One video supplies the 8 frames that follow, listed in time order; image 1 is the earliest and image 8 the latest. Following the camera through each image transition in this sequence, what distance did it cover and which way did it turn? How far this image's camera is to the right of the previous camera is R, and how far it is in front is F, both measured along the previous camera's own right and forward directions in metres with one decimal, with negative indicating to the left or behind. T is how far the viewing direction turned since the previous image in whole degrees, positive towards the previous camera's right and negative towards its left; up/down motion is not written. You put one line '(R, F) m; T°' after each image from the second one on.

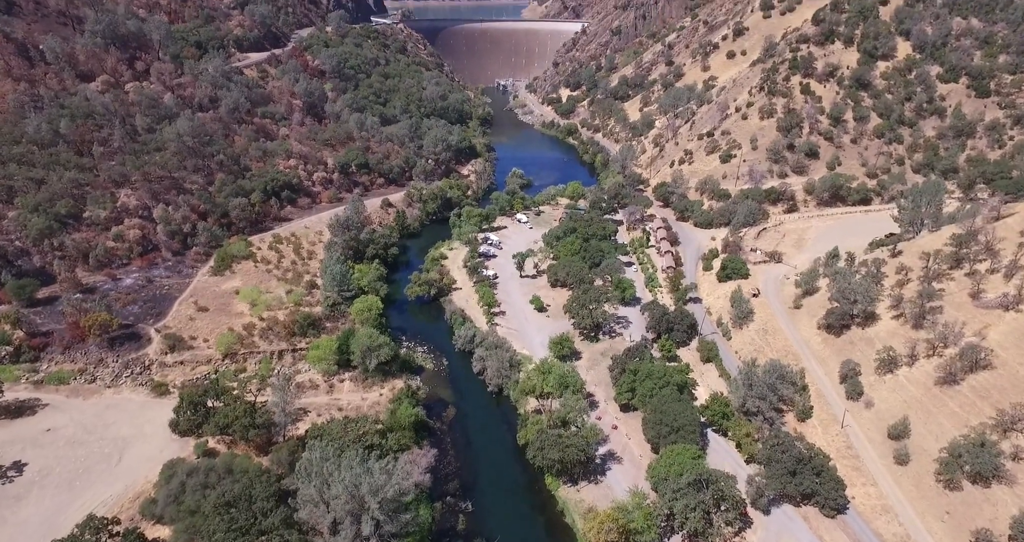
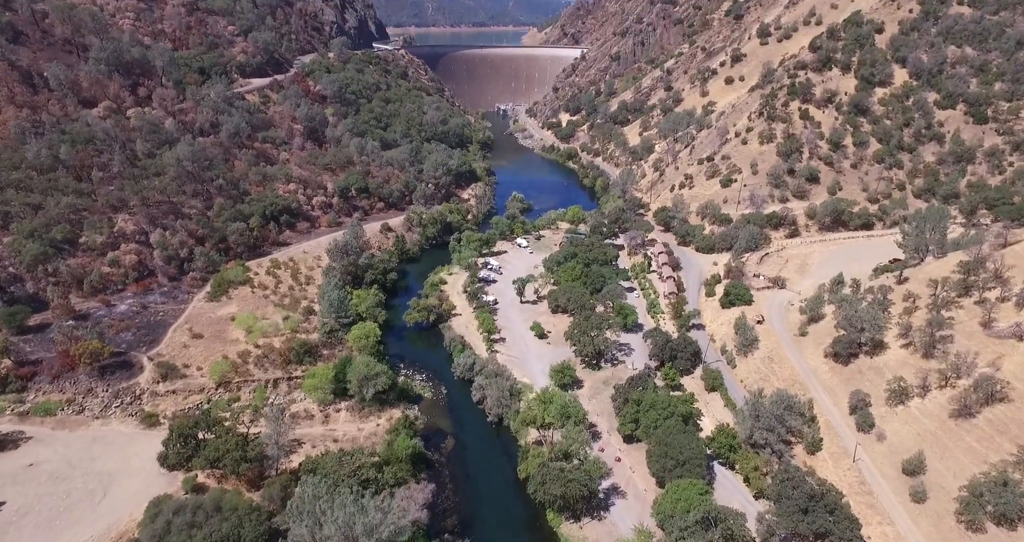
(0.0, +0.6) m; 0°
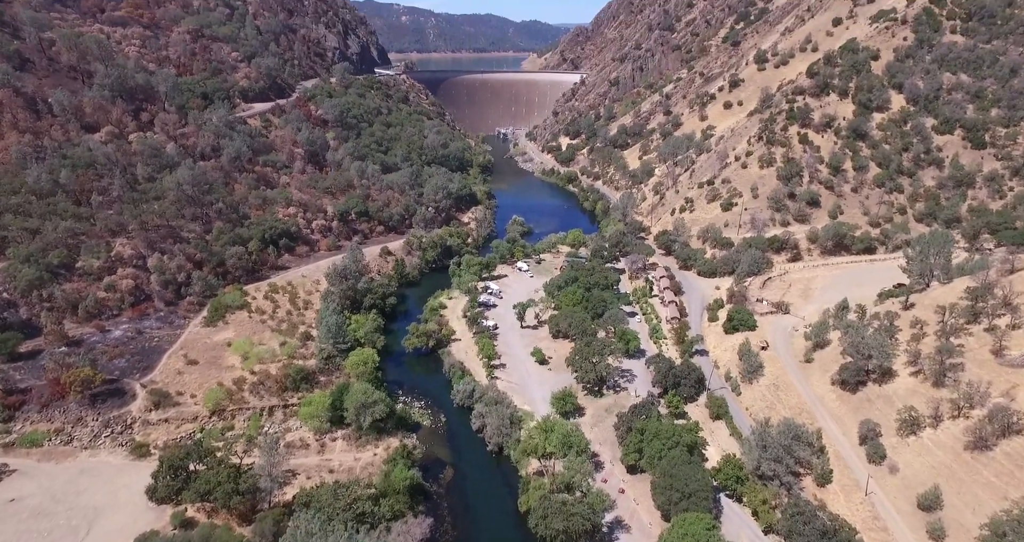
(0.0, +0.5) m; 0°
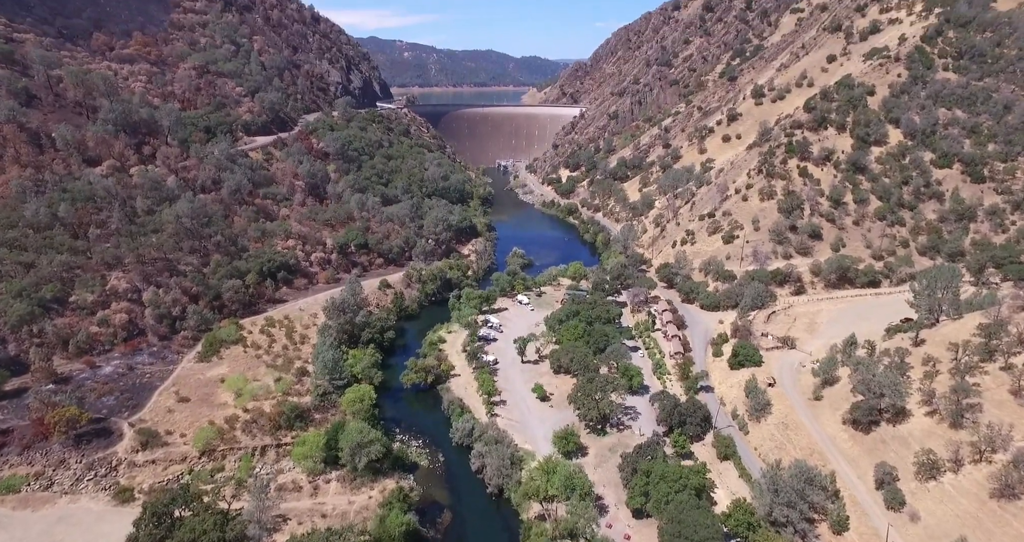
(0.0, +0.7) m; 0°
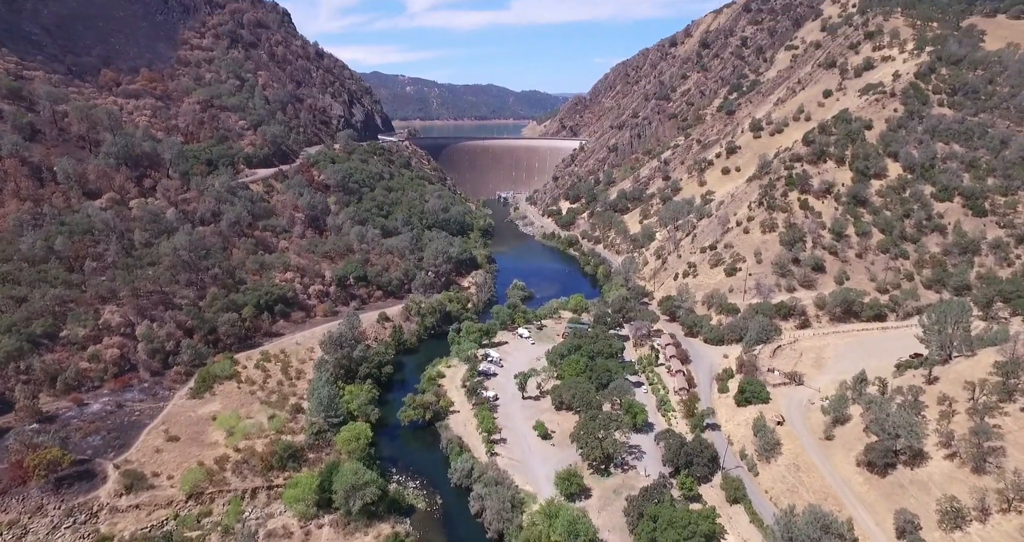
(0.0, +0.8) m; 0°
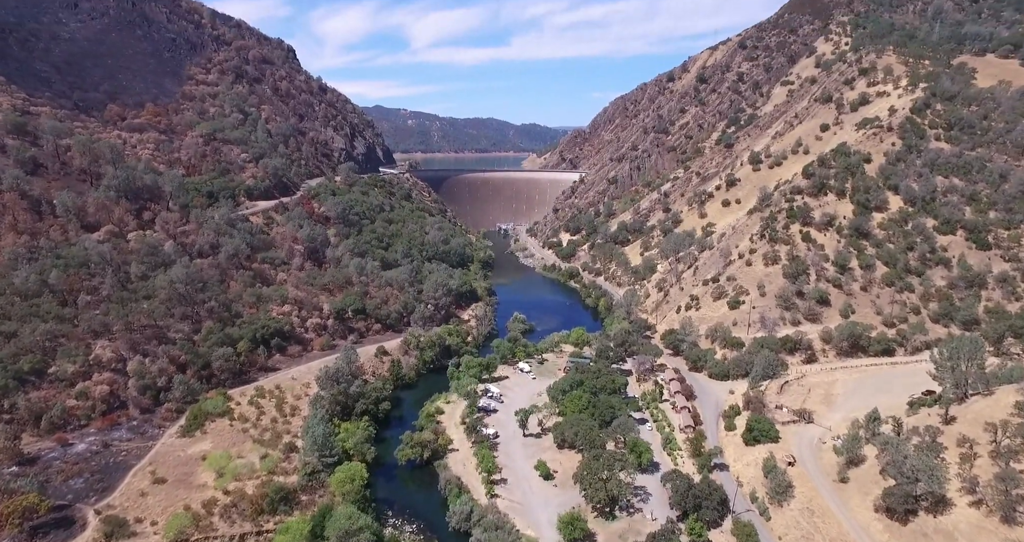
(0.0, +0.8) m; 0°
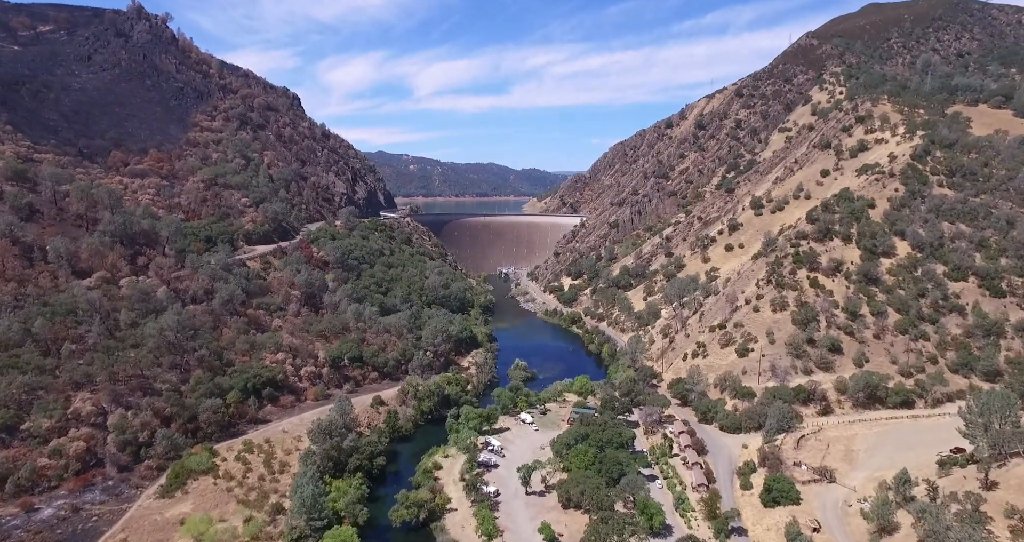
(-0.1, +1.8) m; 0°
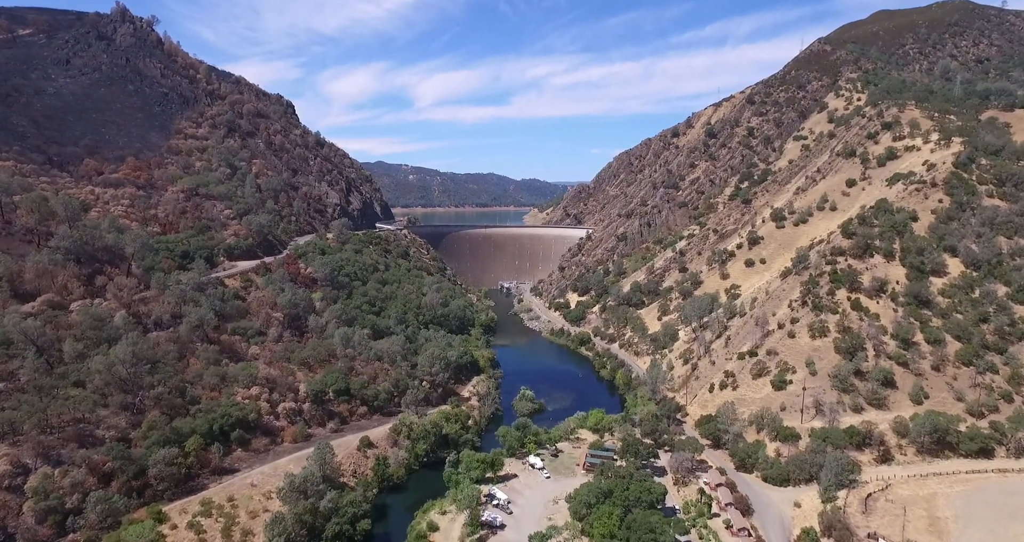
(-0.7, +7.9) m; 0°
